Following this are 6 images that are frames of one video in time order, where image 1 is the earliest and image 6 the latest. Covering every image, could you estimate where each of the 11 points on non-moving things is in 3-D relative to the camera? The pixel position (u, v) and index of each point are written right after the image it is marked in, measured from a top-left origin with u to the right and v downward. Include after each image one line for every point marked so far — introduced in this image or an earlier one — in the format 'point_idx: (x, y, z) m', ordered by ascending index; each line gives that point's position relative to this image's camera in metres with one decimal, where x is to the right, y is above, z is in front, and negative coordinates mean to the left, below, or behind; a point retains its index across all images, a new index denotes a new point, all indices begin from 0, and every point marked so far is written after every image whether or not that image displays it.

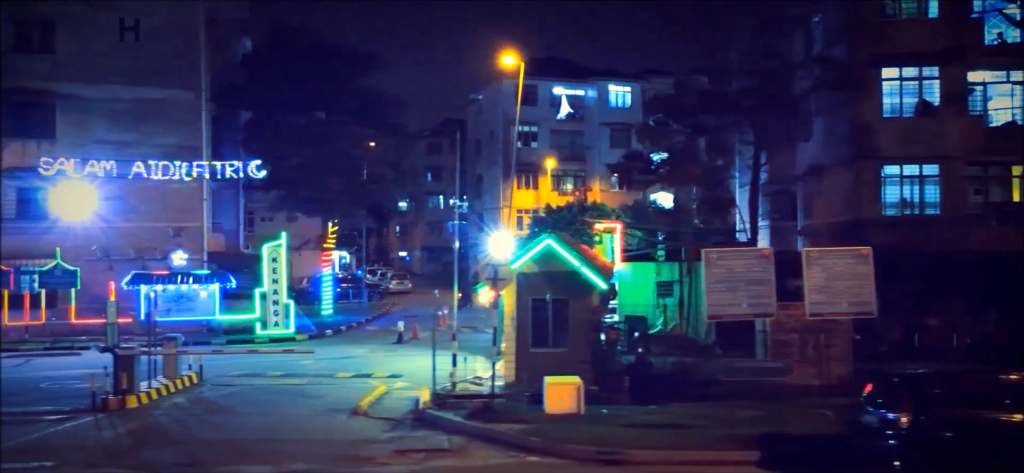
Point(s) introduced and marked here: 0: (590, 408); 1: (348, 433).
0: (+1.1, -2.3, +13.4) m
1: (-2.1, -2.6, +13.0) m
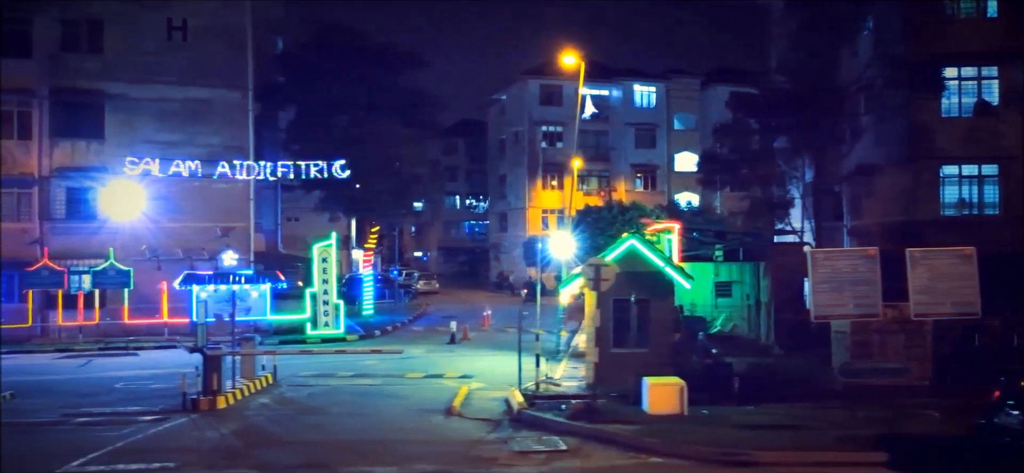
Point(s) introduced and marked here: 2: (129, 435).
0: (+2.5, -2.3, +13.4) m
1: (-0.8, -2.6, +13.0) m
2: (-5.0, -2.6, +12.9) m
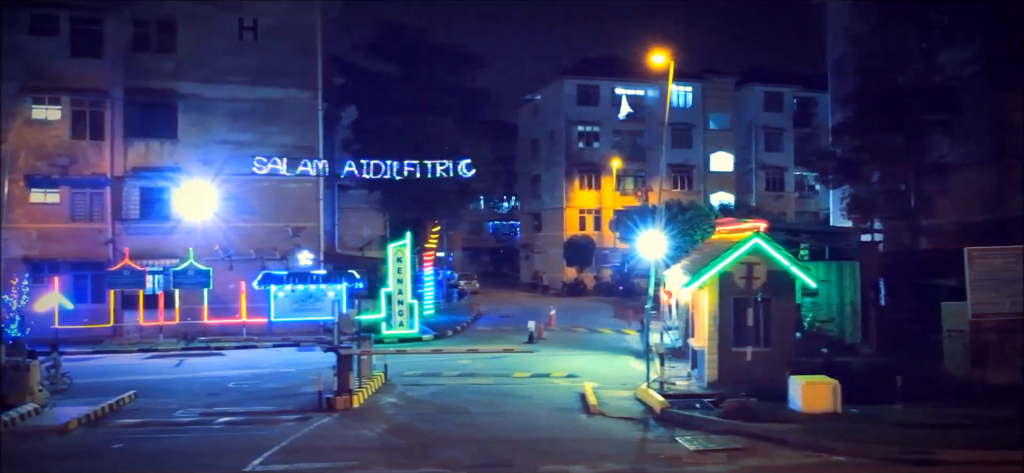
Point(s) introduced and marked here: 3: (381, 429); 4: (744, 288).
0: (+4.5, -2.3, +13.3) m
1: (+1.3, -2.6, +12.9) m
2: (-3.0, -2.6, +12.9) m
3: (-1.8, -2.6, +13.1) m
4: (+3.9, -0.9, +16.6) m
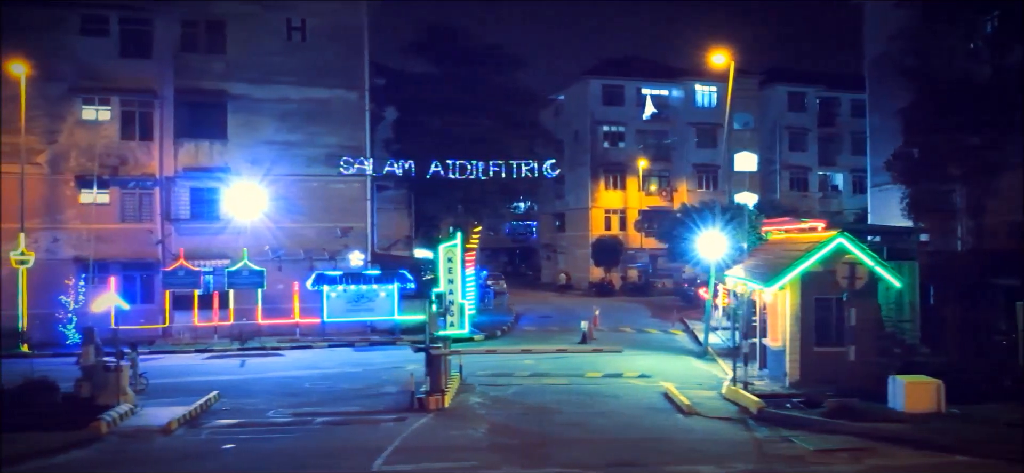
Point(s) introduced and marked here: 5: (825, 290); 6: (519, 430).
0: (+5.9, -2.3, +13.3) m
1: (+2.6, -2.6, +12.9) m
2: (-1.6, -2.6, +12.9) m
3: (-0.4, -2.6, +13.1) m
4: (+5.3, -0.9, +16.6) m
5: (+5.3, -0.9, +16.6) m
6: (+0.1, -2.5, +12.9) m
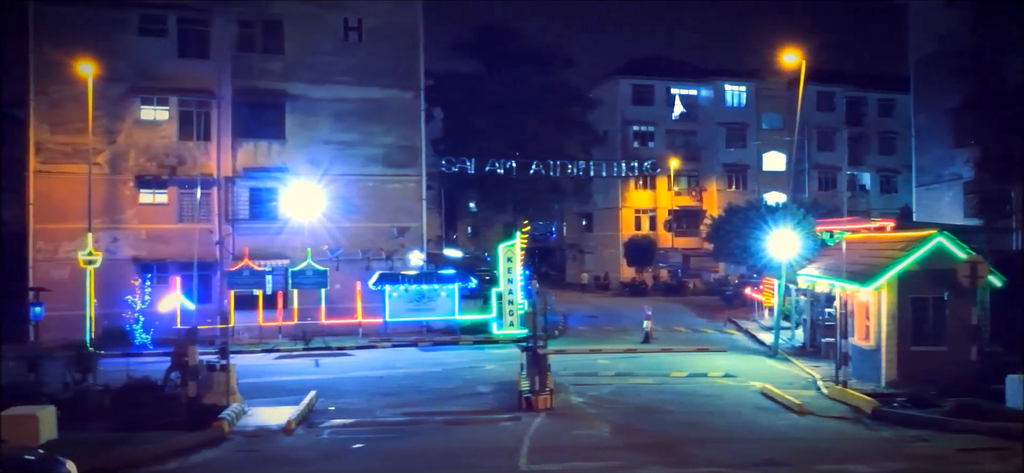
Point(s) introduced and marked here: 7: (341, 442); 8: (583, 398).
0: (+7.5, -2.3, +13.3) m
1: (+4.3, -2.5, +12.9) m
2: (0.0, -2.6, +12.9) m
3: (+1.2, -2.5, +13.1) m
4: (+6.9, -0.8, +16.6) m
5: (+6.9, -0.9, +16.6) m
6: (+1.7, -2.5, +12.9) m
7: (-2.2, -2.6, +12.5) m
8: (+1.1, -2.6, +15.8) m
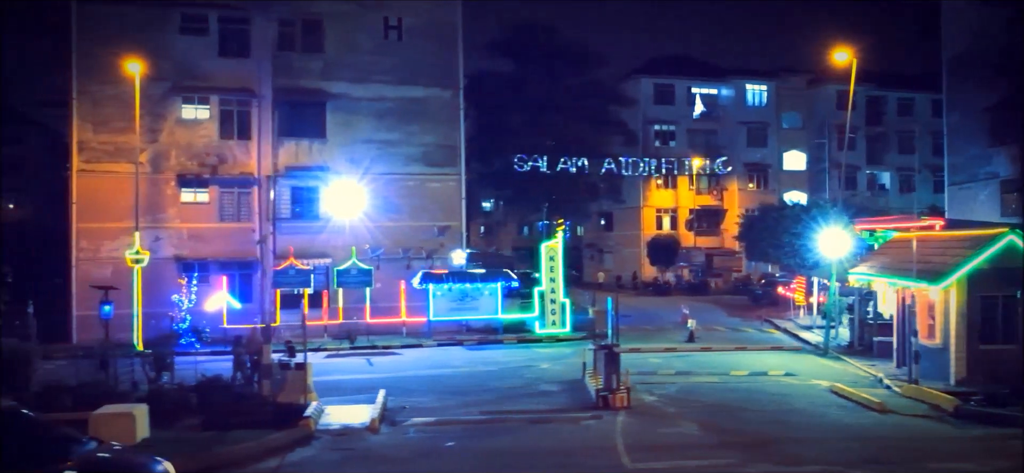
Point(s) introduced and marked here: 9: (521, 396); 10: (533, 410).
0: (+8.6, -2.3, +13.3) m
1: (+5.4, -2.5, +12.9) m
2: (+1.1, -2.5, +12.9) m
3: (+2.4, -2.5, +13.0) m
4: (+8.1, -0.8, +16.5) m
5: (+8.0, -0.9, +16.6) m
6: (+2.8, -2.5, +12.9) m
7: (-1.0, -2.6, +12.5) m
8: (+2.3, -2.6, +15.8) m
9: (+0.1, -2.6, +16.2) m
10: (+0.3, -2.6, +14.7) m
